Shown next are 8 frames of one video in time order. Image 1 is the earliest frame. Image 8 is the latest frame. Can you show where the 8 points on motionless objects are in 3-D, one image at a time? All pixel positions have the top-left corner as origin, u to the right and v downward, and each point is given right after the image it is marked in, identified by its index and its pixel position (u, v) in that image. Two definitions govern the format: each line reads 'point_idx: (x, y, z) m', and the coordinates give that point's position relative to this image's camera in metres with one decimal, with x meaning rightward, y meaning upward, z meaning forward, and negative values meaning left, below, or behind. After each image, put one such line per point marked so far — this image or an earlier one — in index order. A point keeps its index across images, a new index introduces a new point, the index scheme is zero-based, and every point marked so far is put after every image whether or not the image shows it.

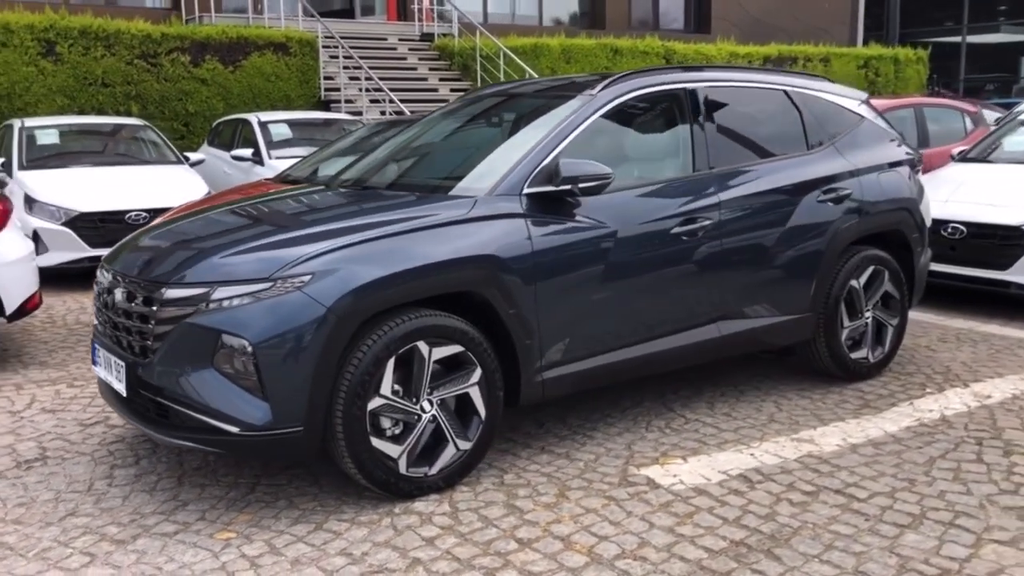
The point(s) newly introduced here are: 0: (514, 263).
0: (0.0, +0.1, +4.1) m
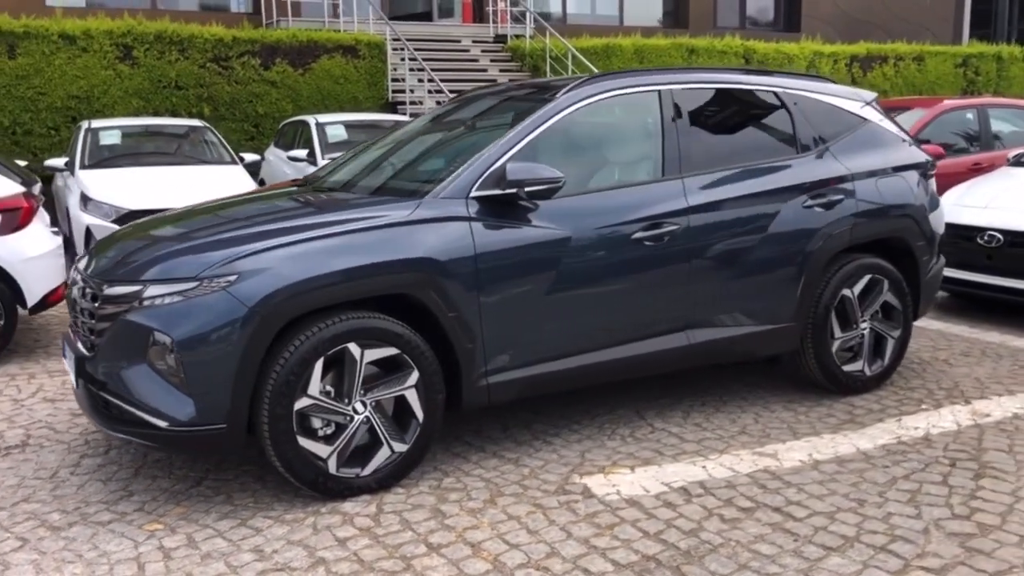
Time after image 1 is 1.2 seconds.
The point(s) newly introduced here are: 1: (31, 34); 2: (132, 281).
0: (-0.3, +0.1, +4.0) m
1: (-5.8, +3.1, +12.1) m
2: (-1.5, 0.0, +3.8) m
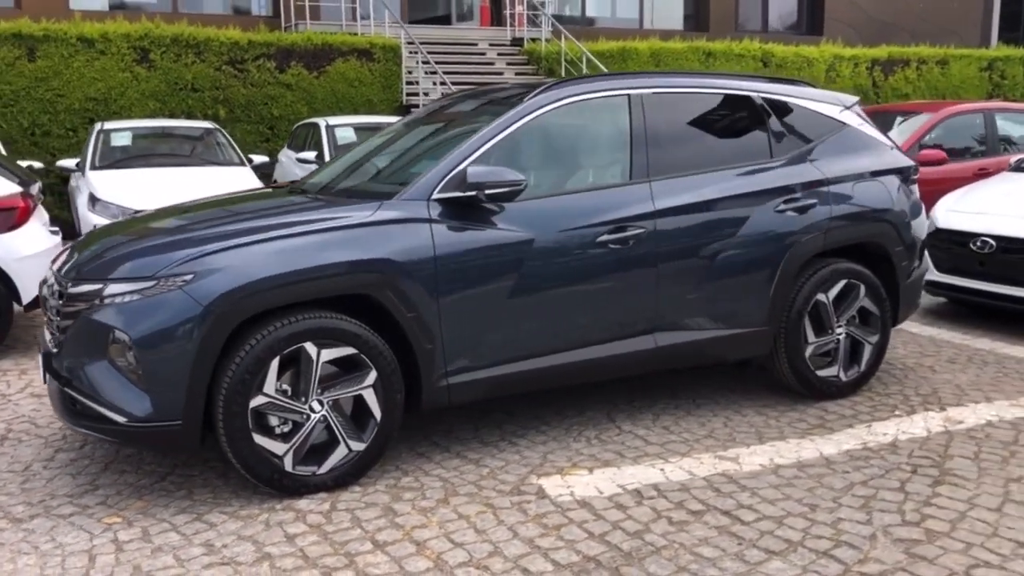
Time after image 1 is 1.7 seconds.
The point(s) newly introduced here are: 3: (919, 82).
0: (-0.4, +0.1, +4.1) m
1: (-5.7, +3.1, +12.3) m
2: (-1.6, 0.0, +3.9) m
3: (+7.7, +3.9, +18.9) m
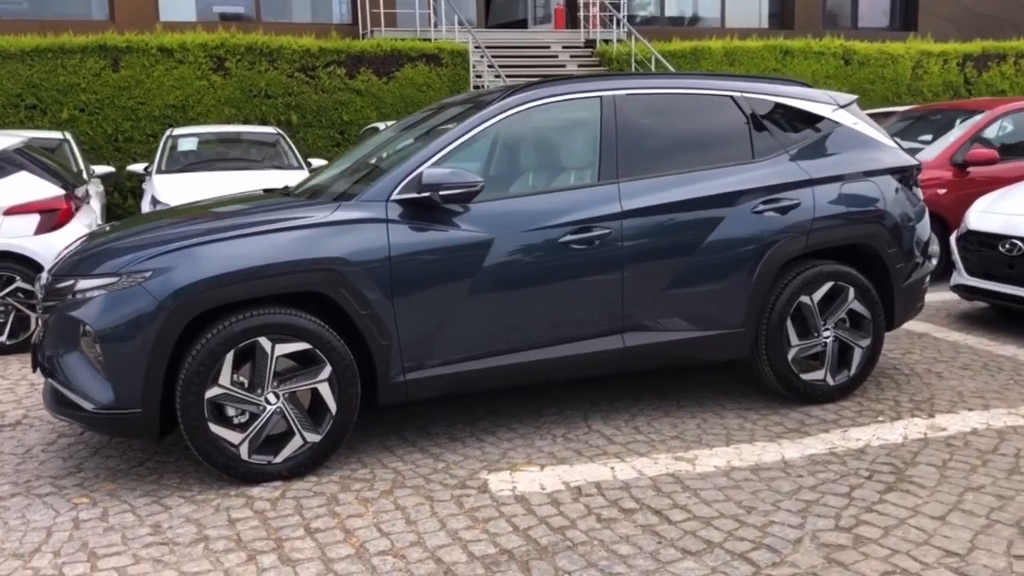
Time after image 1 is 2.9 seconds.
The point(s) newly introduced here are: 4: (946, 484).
0: (-0.6, +0.1, +4.3) m
1: (-4.9, +3.1, +13.0) m
2: (-1.9, +0.1, +4.2) m
3: (+9.1, +3.8, +18.1) m
4: (+1.8, -0.8, +4.1) m
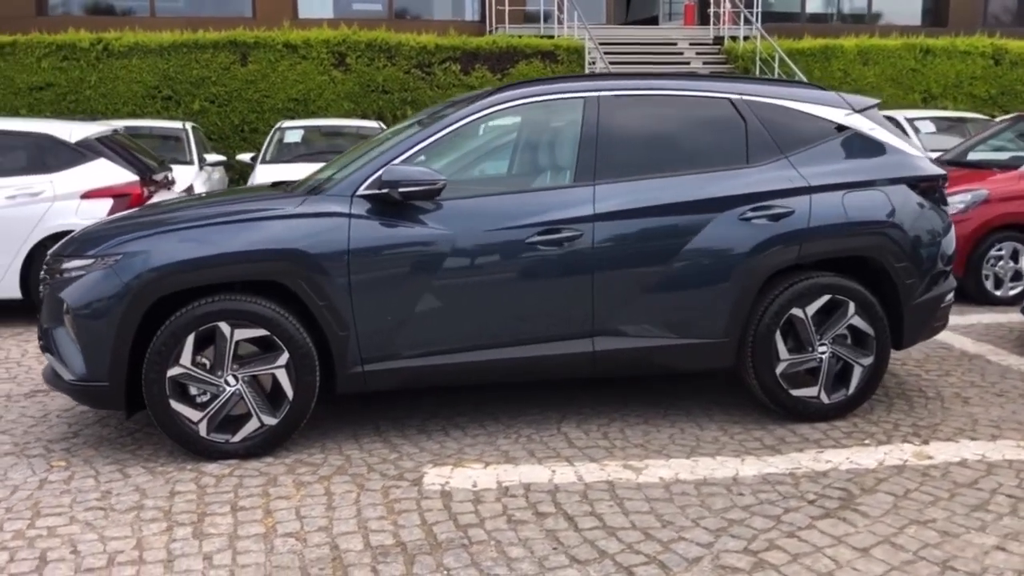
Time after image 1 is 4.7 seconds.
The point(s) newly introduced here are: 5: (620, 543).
0: (-0.8, +0.1, +4.4) m
1: (-3.5, +3.4, +13.8) m
2: (-2.0, +0.1, +4.6) m
3: (+11.3, +3.4, +16.4) m
4: (+1.5, -0.9, +3.8) m
5: (+0.4, -0.9, +3.6) m
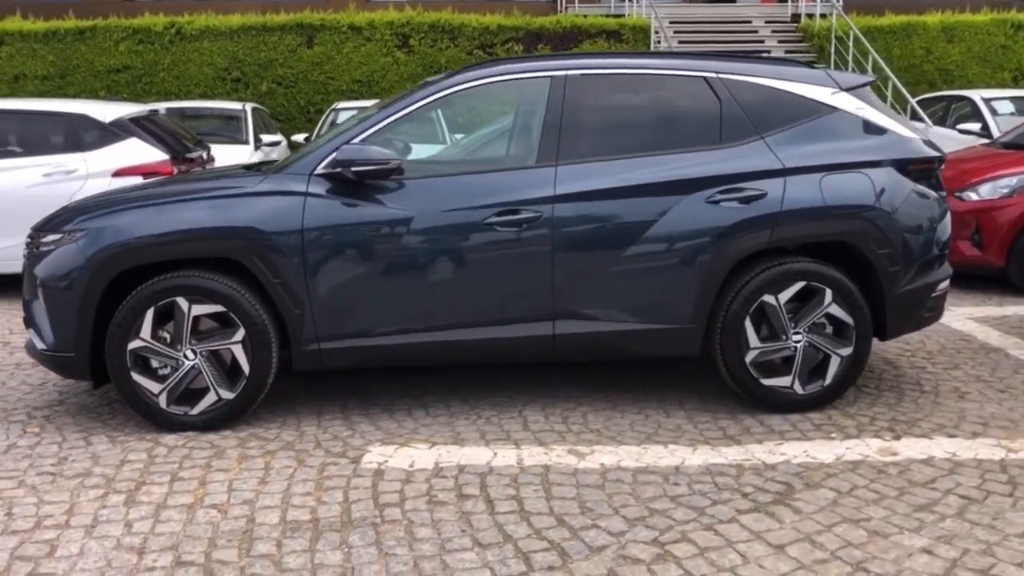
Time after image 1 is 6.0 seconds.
0: (-1.0, +0.2, +4.5) m
1: (-2.6, +3.7, +14.0) m
2: (-2.2, +0.3, +4.7) m
3: (+12.3, +3.5, +15.0) m
4: (+1.1, -0.8, +3.7) m
5: (+0.1, -0.9, +3.5) m
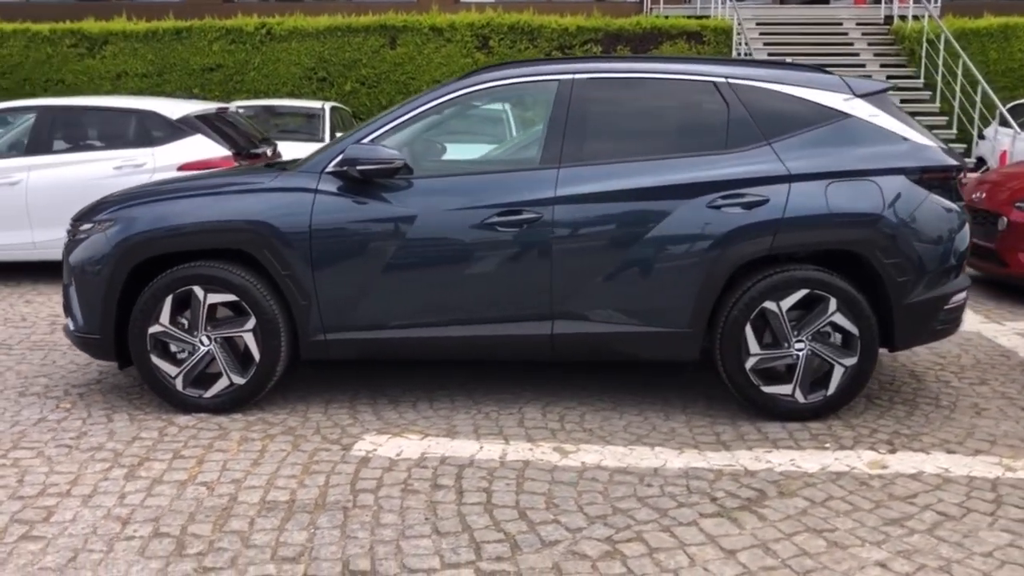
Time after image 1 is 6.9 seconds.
0: (-1.0, +0.3, +4.7) m
1: (-1.5, +3.7, +14.3) m
2: (-2.2, +0.3, +5.1) m
3: (+13.5, +3.1, +13.7) m
4: (+1.0, -0.8, +3.6) m
5: (-0.1, -0.8, +3.6) m
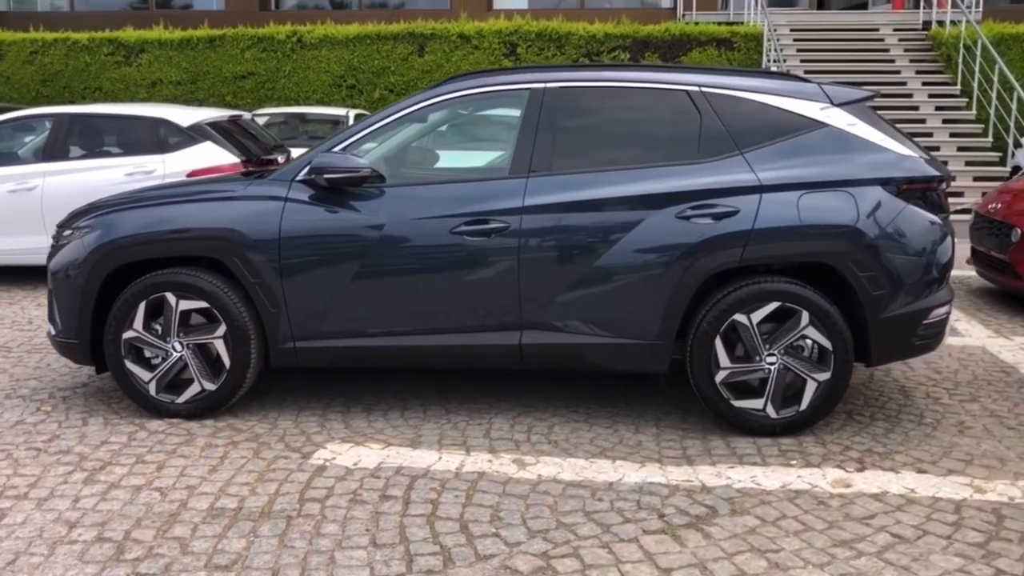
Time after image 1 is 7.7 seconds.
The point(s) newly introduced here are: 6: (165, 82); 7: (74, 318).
0: (-1.2, +0.2, +4.7) m
1: (-1.1, +3.6, +14.4) m
2: (-2.3, +0.3, +5.2) m
3: (+13.8, +2.9, +13.0) m
4: (+0.8, -0.9, +3.6) m
5: (-0.3, -0.9, +3.6) m
6: (-5.1, +3.1, +14.8) m
7: (-2.1, -0.1, +4.9) m
